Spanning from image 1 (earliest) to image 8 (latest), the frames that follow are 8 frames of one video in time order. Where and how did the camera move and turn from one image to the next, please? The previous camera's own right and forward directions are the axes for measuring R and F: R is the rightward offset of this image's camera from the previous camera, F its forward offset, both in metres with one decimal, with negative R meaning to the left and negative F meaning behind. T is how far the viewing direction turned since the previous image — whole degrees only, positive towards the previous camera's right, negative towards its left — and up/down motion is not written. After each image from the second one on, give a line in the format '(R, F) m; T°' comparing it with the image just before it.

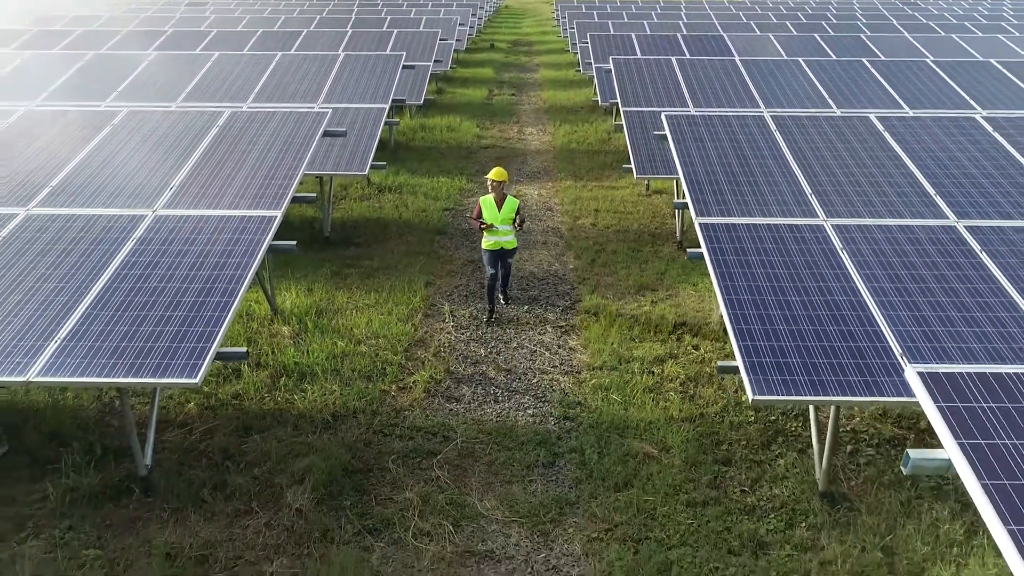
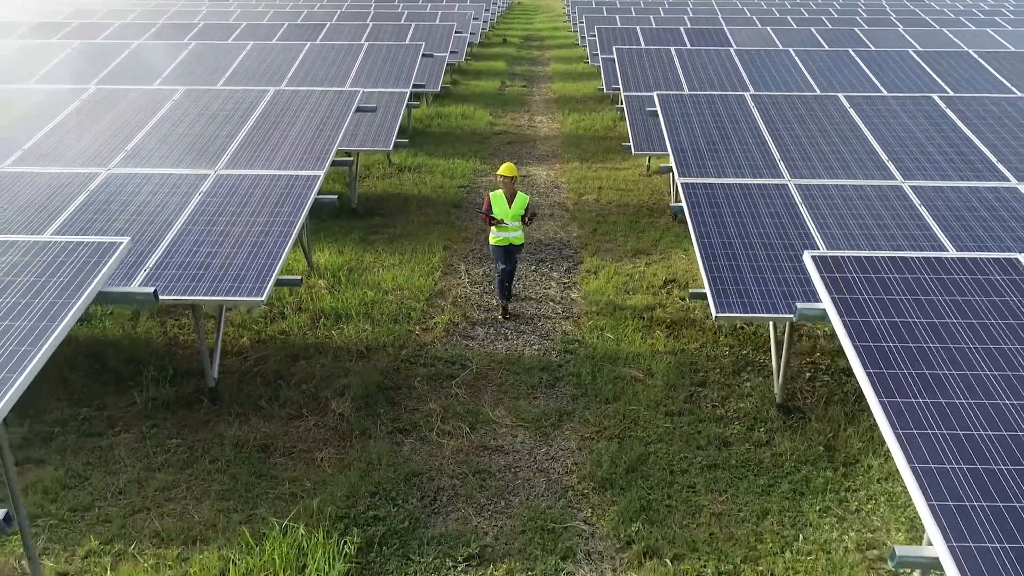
(0.0, -1.0) m; -1°
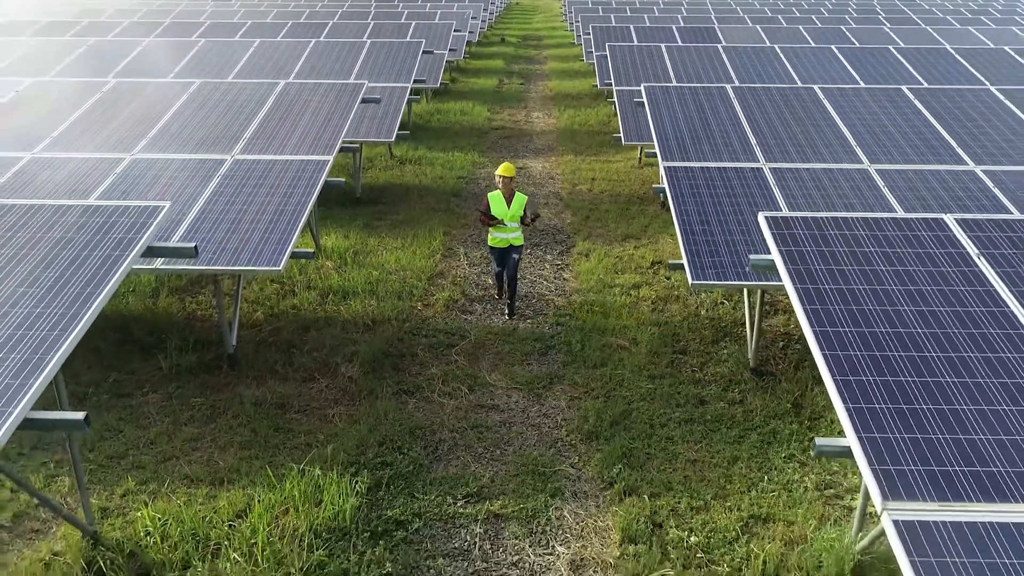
(0.0, -0.5) m; 0°
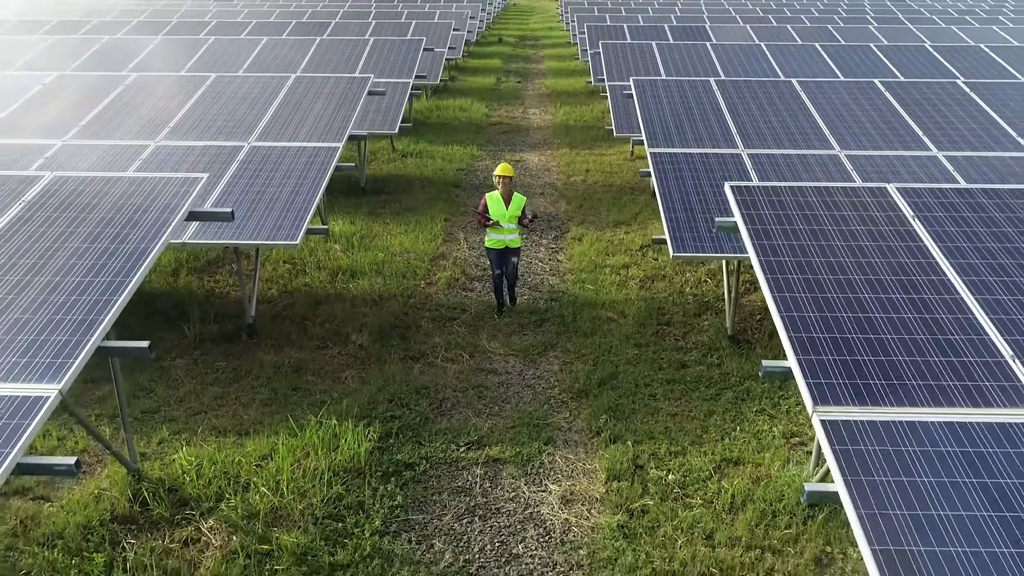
(0.0, -0.6) m; 0°
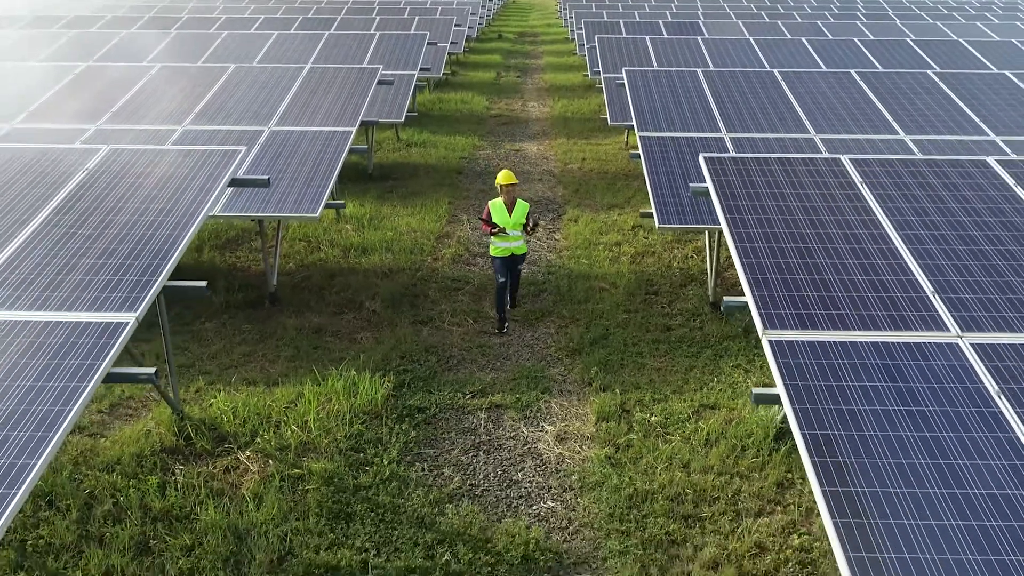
(0.0, -0.7) m; 0°
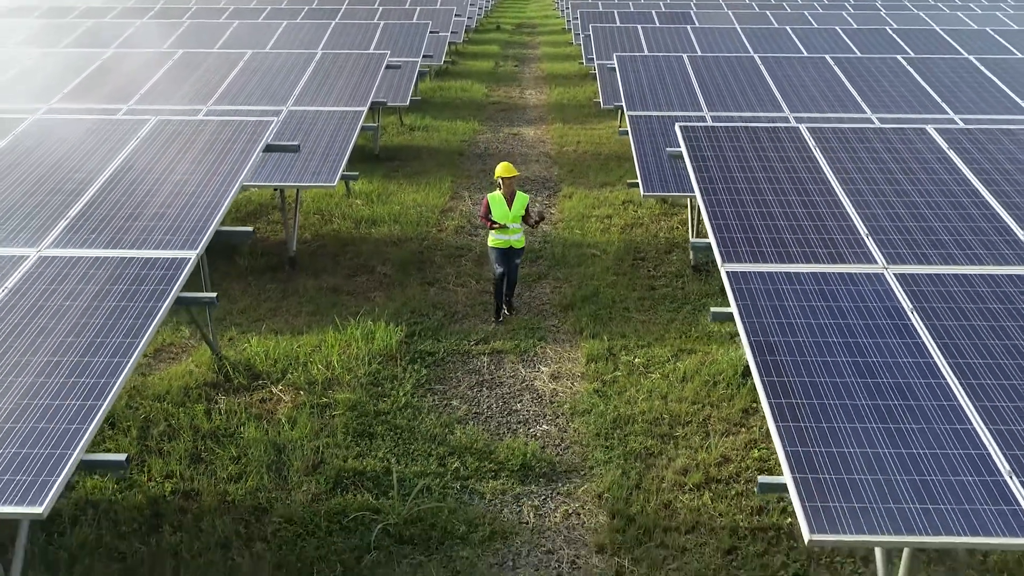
(0.0, -0.8) m; 0°
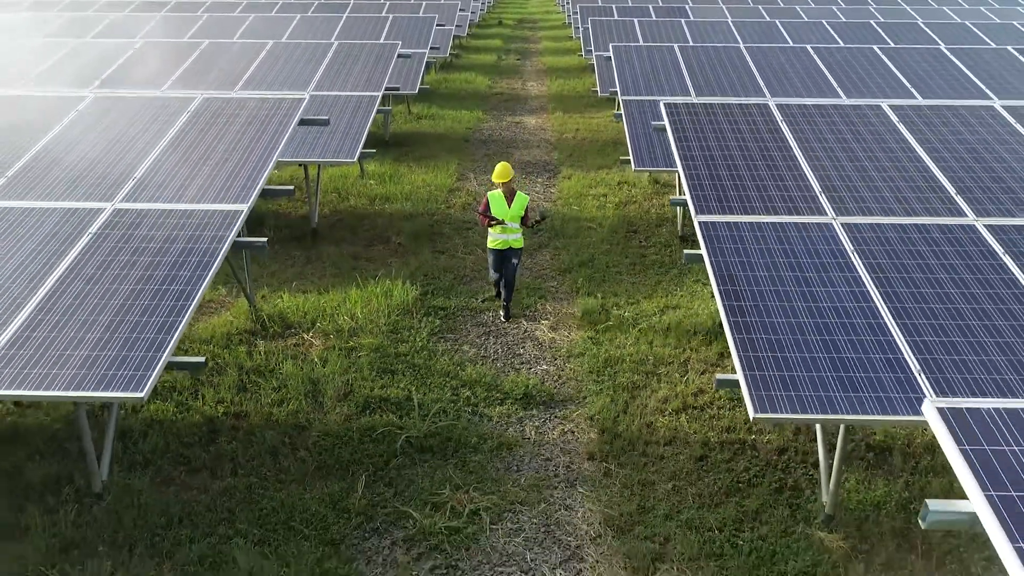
(0.0, -0.8) m; 0°
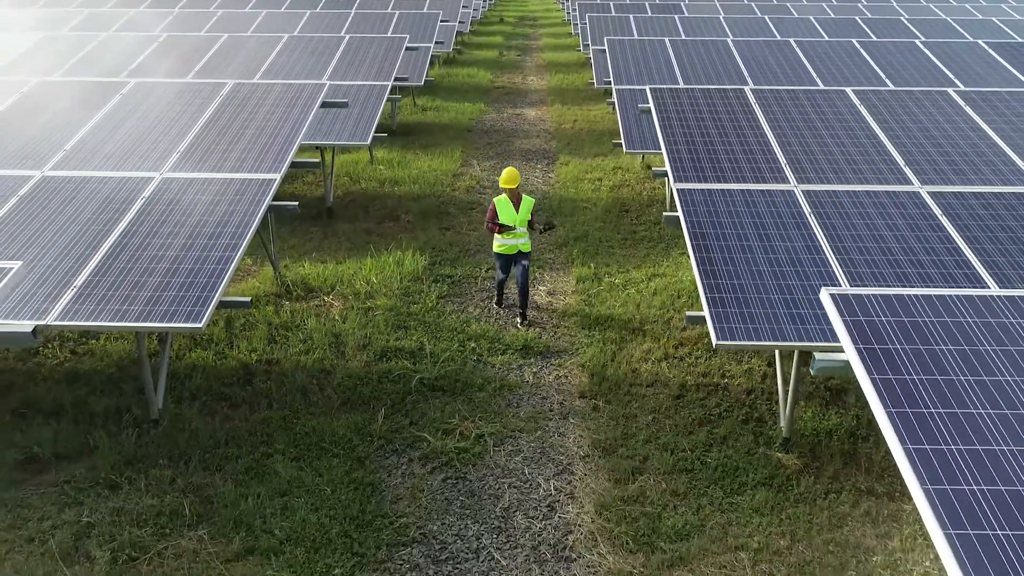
(0.0, -0.7) m; 0°
